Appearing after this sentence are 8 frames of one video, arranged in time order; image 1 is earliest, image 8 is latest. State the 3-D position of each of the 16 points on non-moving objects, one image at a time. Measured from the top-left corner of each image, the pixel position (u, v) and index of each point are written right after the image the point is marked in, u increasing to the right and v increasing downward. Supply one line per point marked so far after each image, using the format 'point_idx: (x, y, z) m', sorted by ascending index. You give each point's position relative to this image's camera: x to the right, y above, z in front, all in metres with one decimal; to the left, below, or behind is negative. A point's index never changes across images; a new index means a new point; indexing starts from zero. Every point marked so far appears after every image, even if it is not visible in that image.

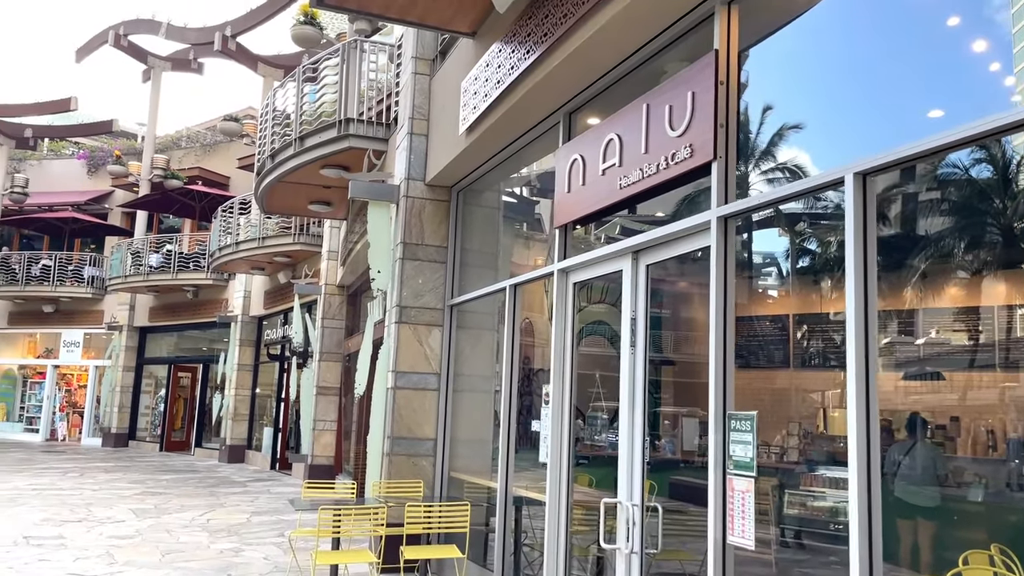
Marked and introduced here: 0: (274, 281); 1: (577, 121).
0: (-5.2, +0.2, +18.2) m
1: (+0.4, +1.1, +5.5) m
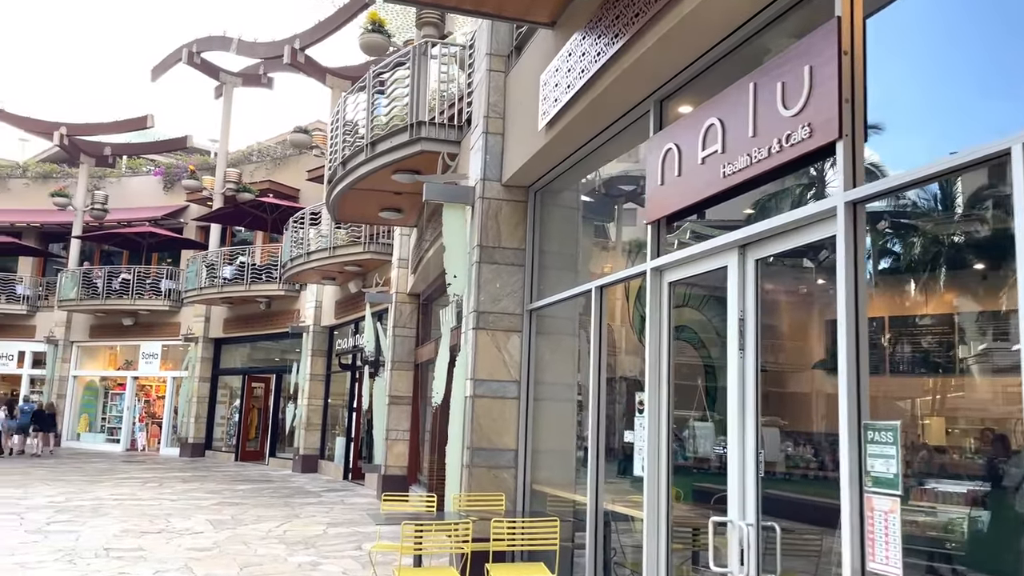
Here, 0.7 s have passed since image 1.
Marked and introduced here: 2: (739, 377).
0: (-3.6, -0.1, +18.2) m
1: (+1.0, +1.1, +5.1) m
2: (+1.1, -0.4, +4.0) m
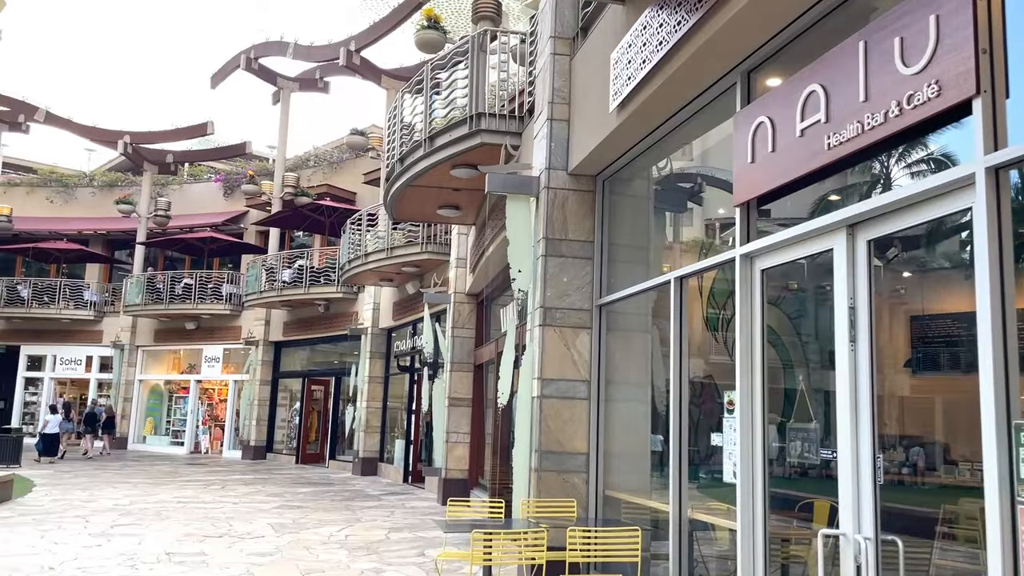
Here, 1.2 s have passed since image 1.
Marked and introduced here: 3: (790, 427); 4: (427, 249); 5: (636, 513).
0: (-2.4, -0.1, +18.1) m
1: (+1.4, +1.1, +4.7) m
2: (+1.4, -0.4, +3.5) m
3: (+1.4, -0.7, +4.1) m
4: (-1.5, +0.7, +15.2) m
5: (+0.9, -1.6, +6.0) m
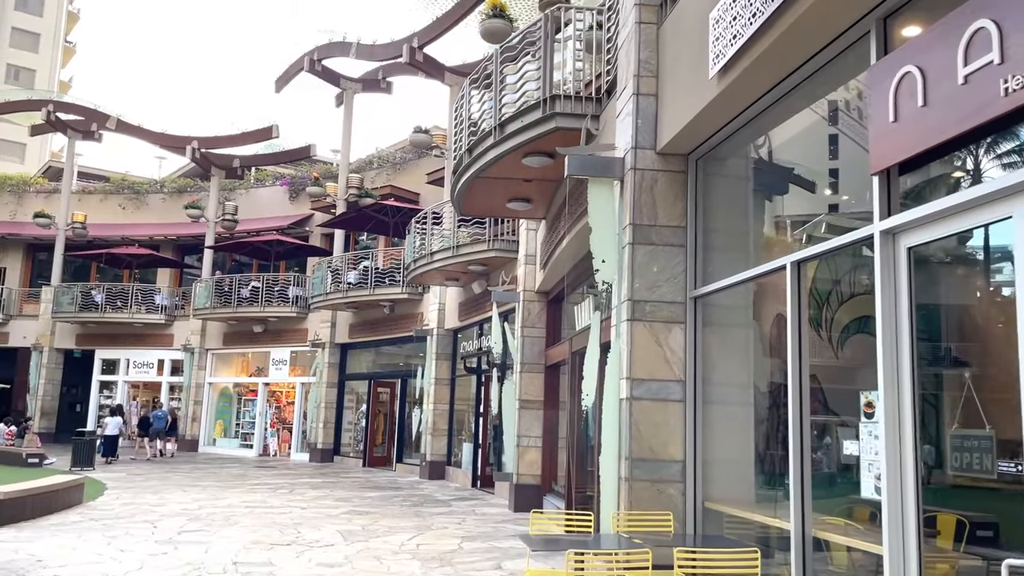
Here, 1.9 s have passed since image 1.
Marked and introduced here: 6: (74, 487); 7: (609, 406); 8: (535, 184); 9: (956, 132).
0: (-0.9, -0.1, +17.6) m
1: (+1.8, +1.2, +4.1) m
2: (+1.8, -0.3, +2.9) m
3: (+1.8, -0.6, +3.5) m
4: (-0.3, +0.7, +14.7) m
5: (+1.5, -1.5, +5.4) m
6: (-6.5, -3.0, +12.5) m
7: (+0.7, -0.9, +6.0) m
8: (+0.3, +1.2, +10.0) m
9: (+1.8, +0.6, +3.3) m
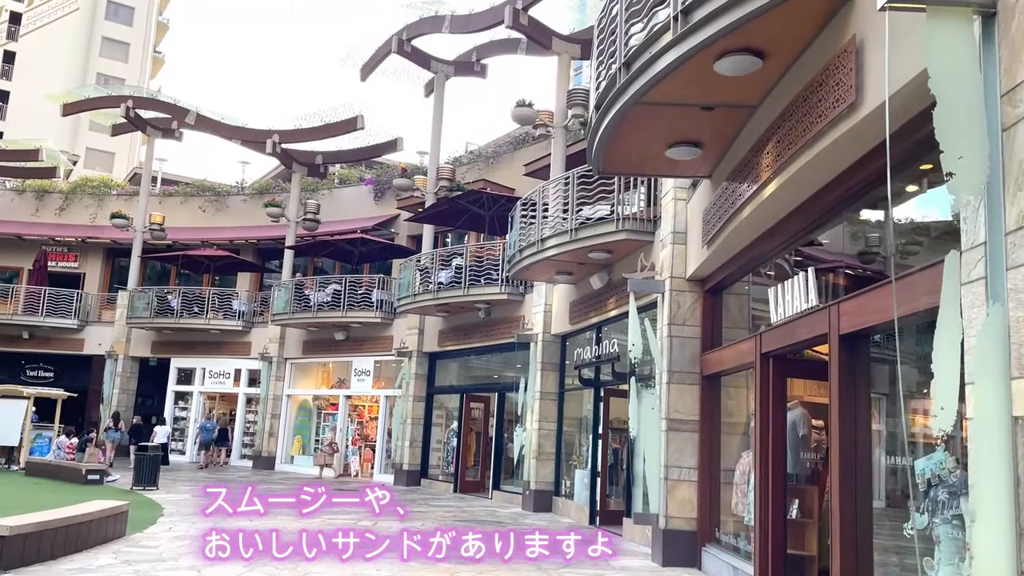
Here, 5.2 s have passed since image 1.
0: (+1.2, 0.0, +14.8) m
1: (+2.7, +1.6, +1.1) m
2: (+2.6, +0.1, -0.1) m
3: (+2.6, -0.2, +0.4) m
4: (+1.6, +0.8, +11.8) m
5: (+2.5, -1.2, +2.3) m
6: (-4.8, -2.8, +10.2) m
7: (+1.8, -0.5, +3.1) m
8: (+1.7, +1.5, +7.1) m
9: (+2.6, +1.0, +0.3) m
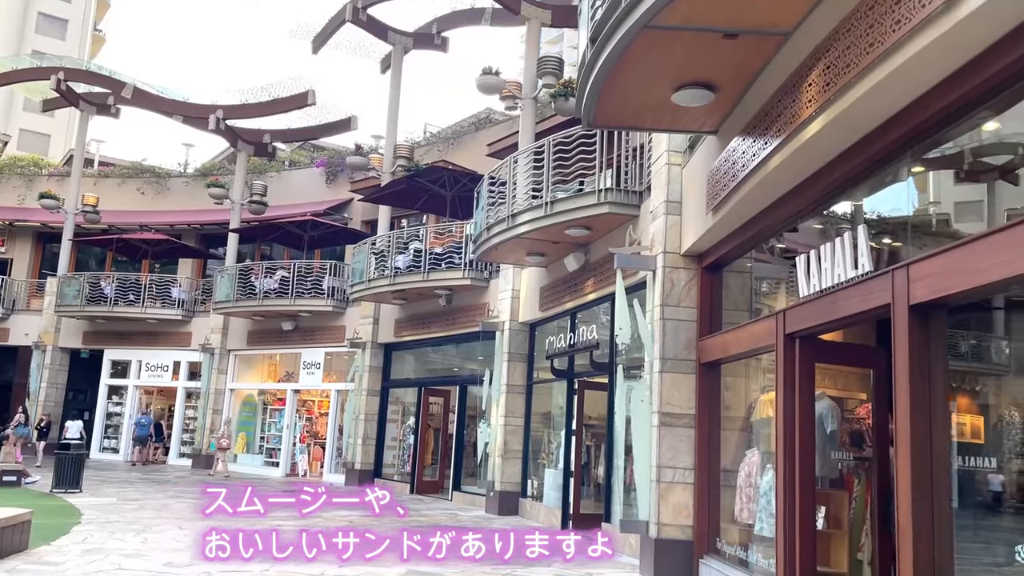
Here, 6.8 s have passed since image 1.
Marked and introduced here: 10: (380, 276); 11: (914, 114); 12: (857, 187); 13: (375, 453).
0: (+0.7, +0.3, +13.6) m
1: (+2.9, +1.8, -0.1) m
2: (+2.8, +0.3, -1.3) m
3: (+2.8, 0.0, -0.7) m
4: (+1.2, +1.1, +10.6) m
5: (+2.6, -1.0, +1.2) m
6: (-5.2, -2.5, +8.6) m
7: (+1.8, -0.3, +1.9) m
8: (+1.6, +1.7, +5.9) m
9: (+2.8, +1.2, -0.8) m
10: (-2.8, +0.3, +17.6) m
11: (+2.3, +1.0, +4.9) m
12: (+2.4, +0.7, +5.8) m
13: (-3.1, -3.7, +19.2) m
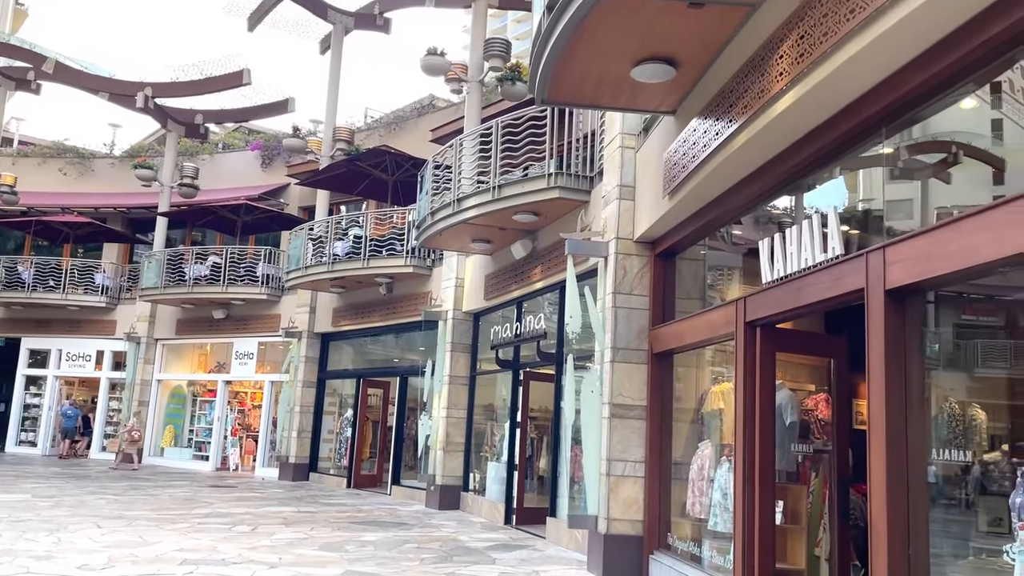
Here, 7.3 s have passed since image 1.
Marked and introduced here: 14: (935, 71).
0: (-0.2, +0.4, +13.2) m
1: (+3.0, +1.8, -0.3) m
2: (+3.0, +0.3, -1.4) m
3: (+3.0, 0.0, -0.9) m
4: (+0.5, +1.3, +10.3) m
5: (+2.6, -0.9, +1.0) m
6: (-5.7, -2.3, +7.9) m
7: (+1.8, -0.2, +1.7) m
8: (+1.3, +1.8, +5.6) m
9: (+3.0, +1.2, -1.0) m
10: (-3.9, +0.5, +16.9) m
11: (+2.1, +1.1, +4.7) m
12: (+2.0, +0.8, +5.5) m
13: (-4.4, -3.5, +18.5) m
14: (+2.2, +1.1, +4.3) m
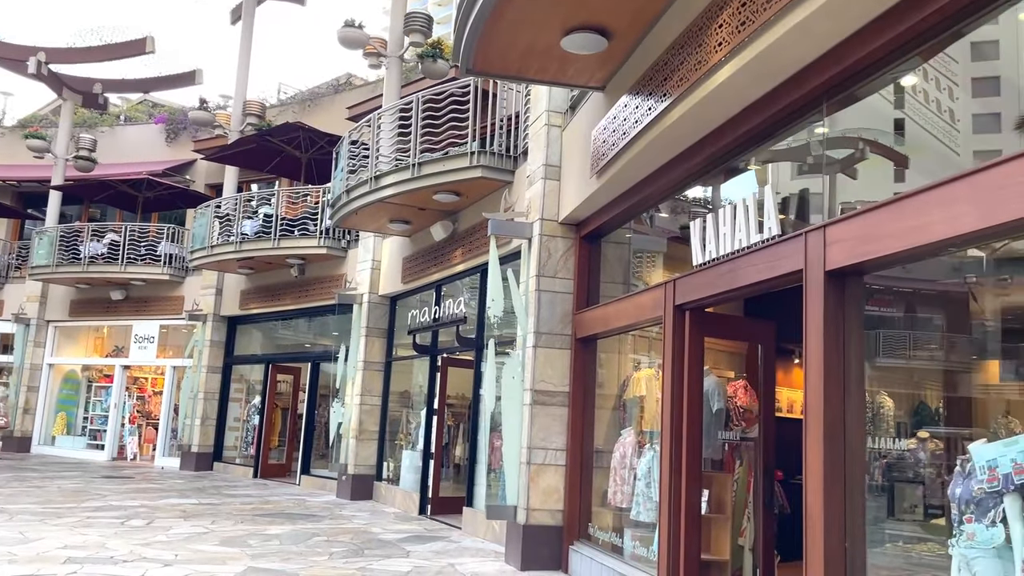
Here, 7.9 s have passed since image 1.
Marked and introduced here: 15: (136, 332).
0: (-1.4, +0.7, +12.8) m
1: (+3.1, +1.8, -0.3) m
2: (+3.2, +0.3, -1.5) m
3: (+3.1, 0.0, -0.9) m
4: (-0.4, +1.5, +9.9) m
5: (+2.5, -0.9, +0.9) m
6: (-6.4, -2.0, +7.0) m
7: (+1.7, -0.2, +1.5) m
8: (+0.8, +1.9, +5.4) m
9: (+3.1, +1.2, -1.1) m
10: (-5.5, +0.9, +16.1) m
11: (+1.7, +1.2, +4.5) m
12: (+1.6, +0.9, +5.4) m
13: (-6.2, -3.1, +17.7) m
14: (+1.8, +1.2, +4.1) m
15: (-8.9, -1.0, +19.9) m
